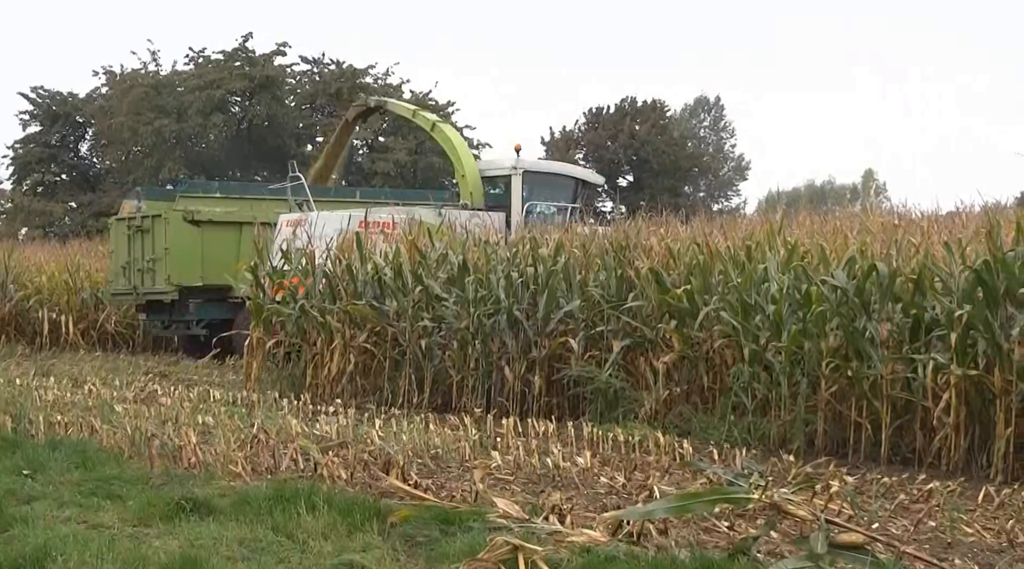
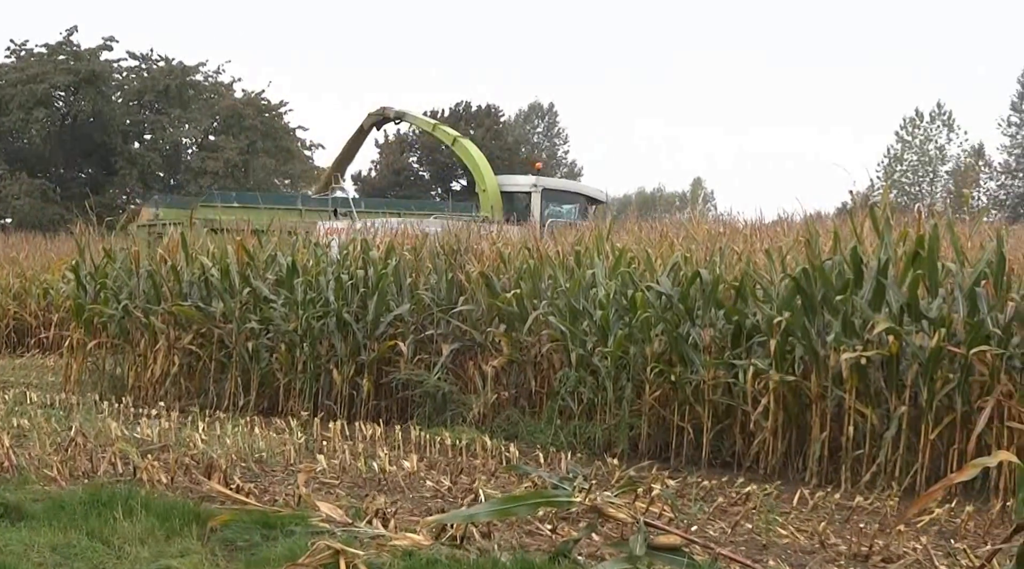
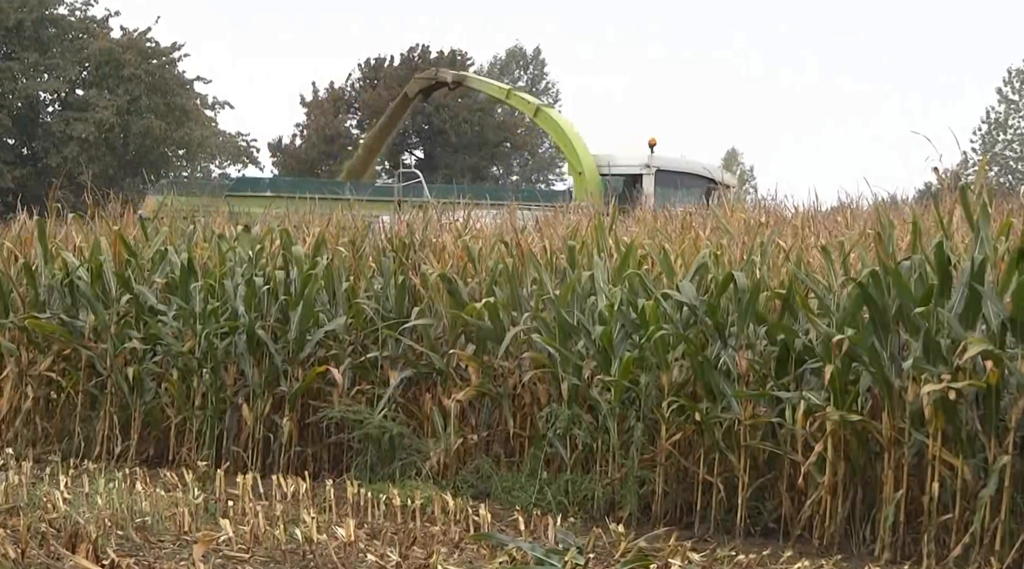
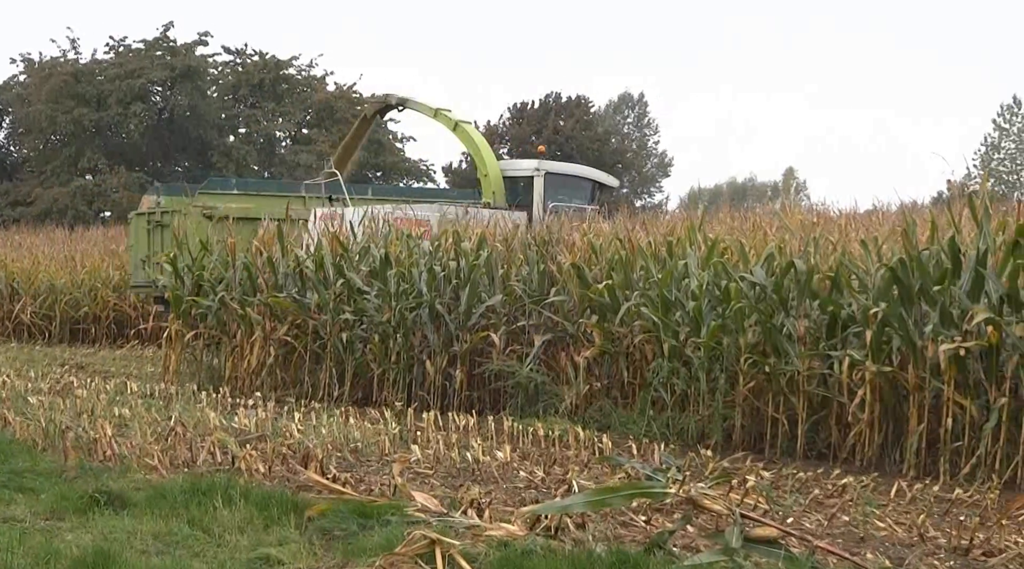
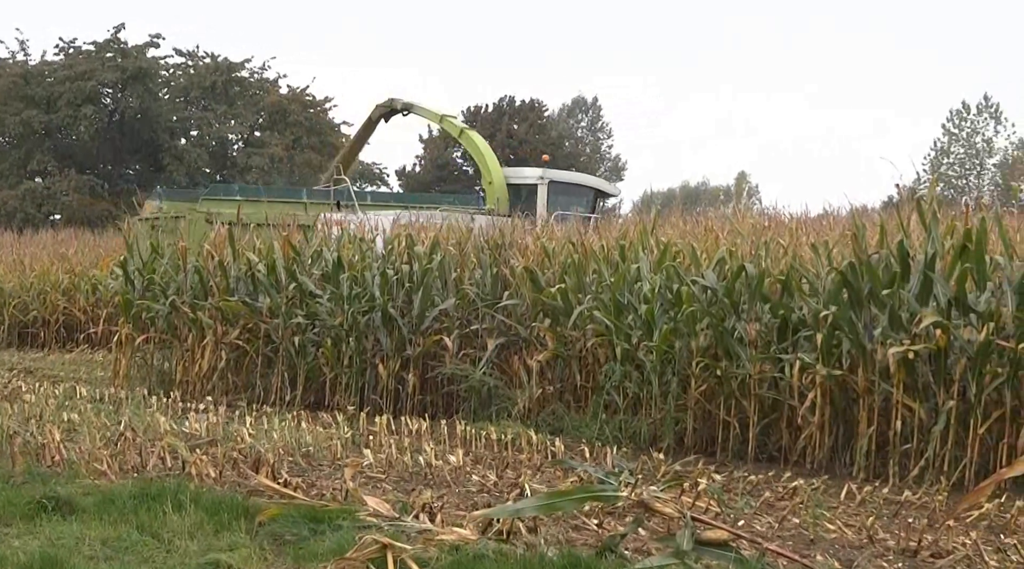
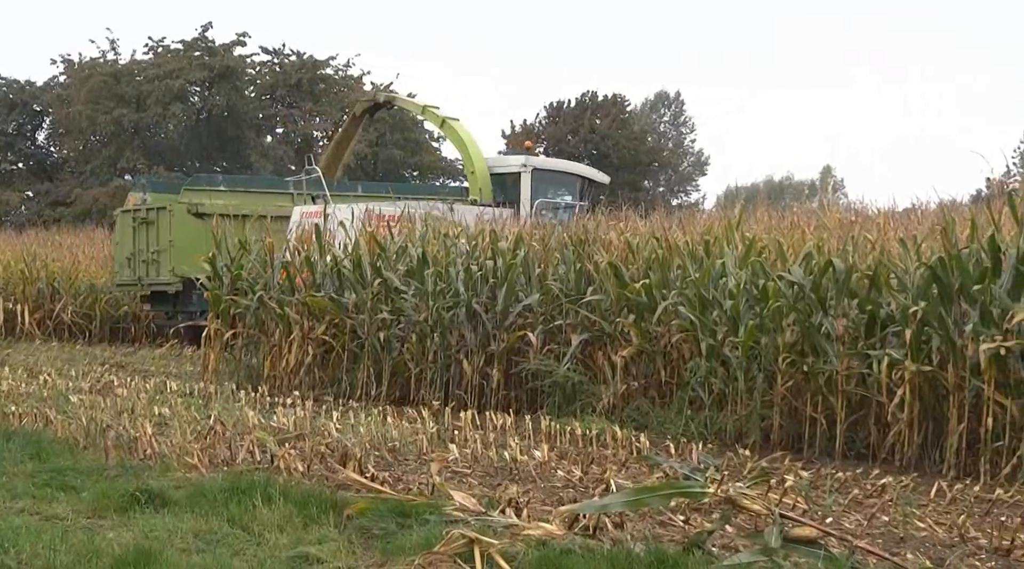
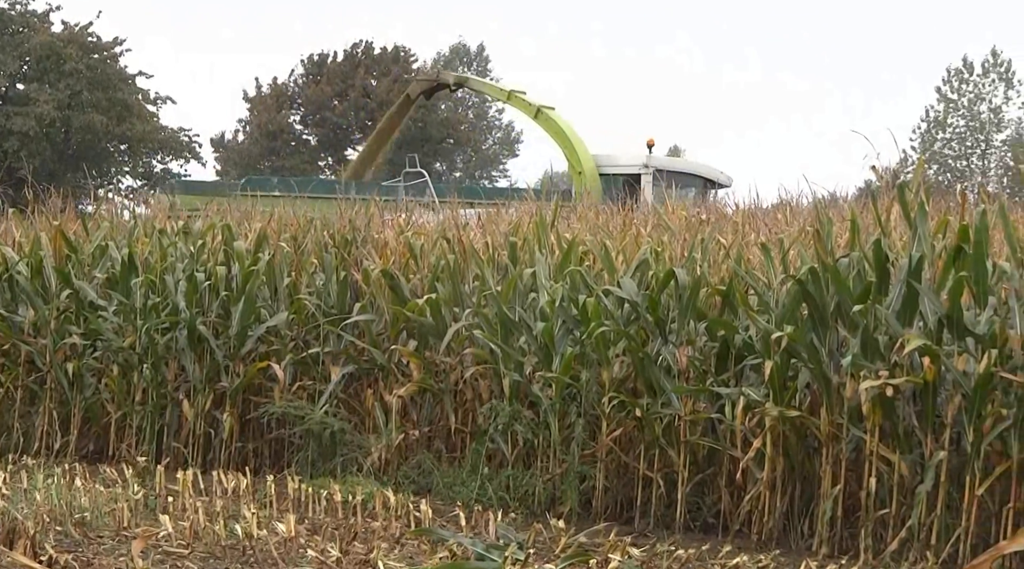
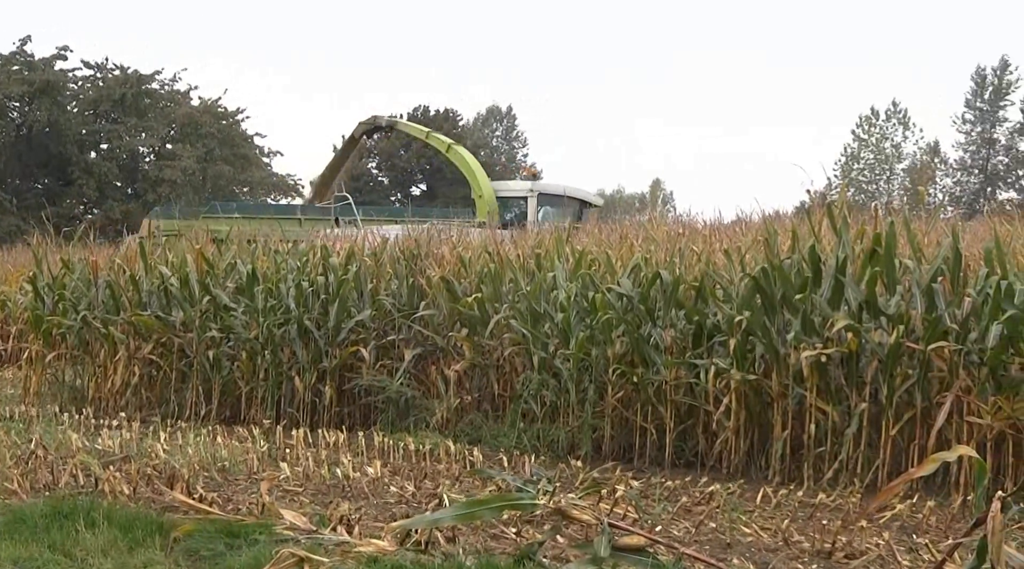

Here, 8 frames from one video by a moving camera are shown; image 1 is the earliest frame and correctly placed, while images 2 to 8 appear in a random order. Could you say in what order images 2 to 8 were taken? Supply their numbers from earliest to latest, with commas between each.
6, 4, 5, 2, 8, 3, 7
